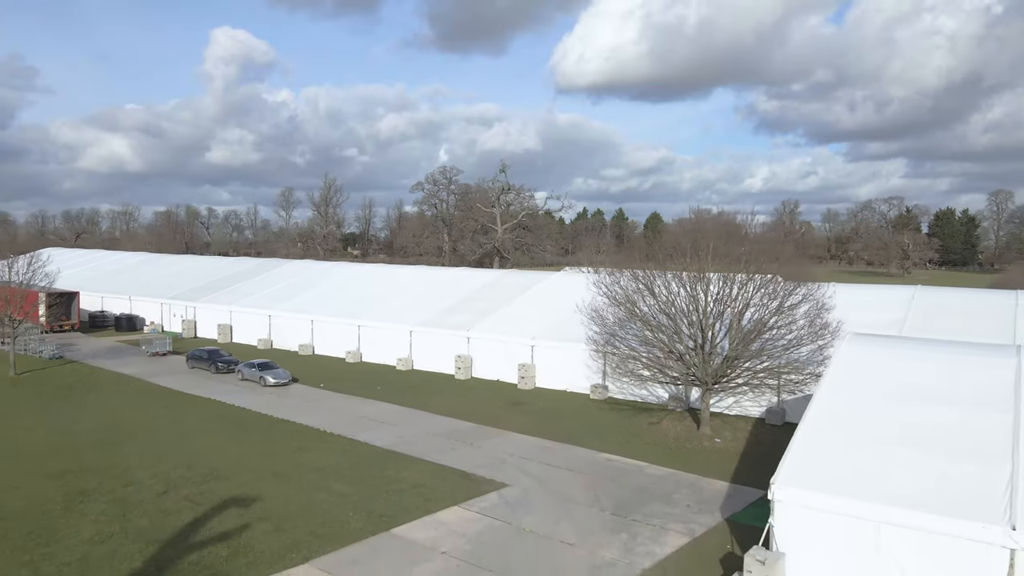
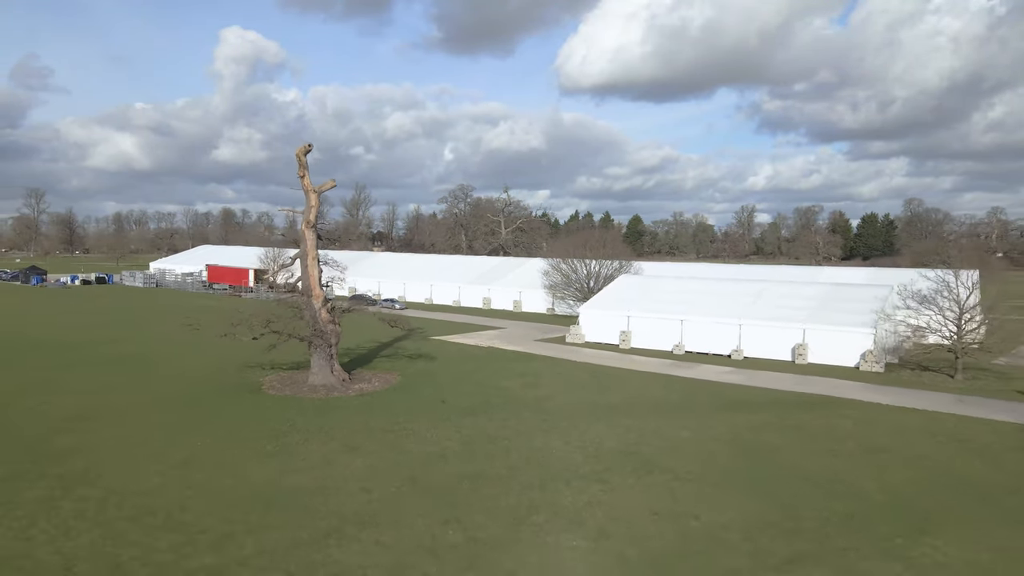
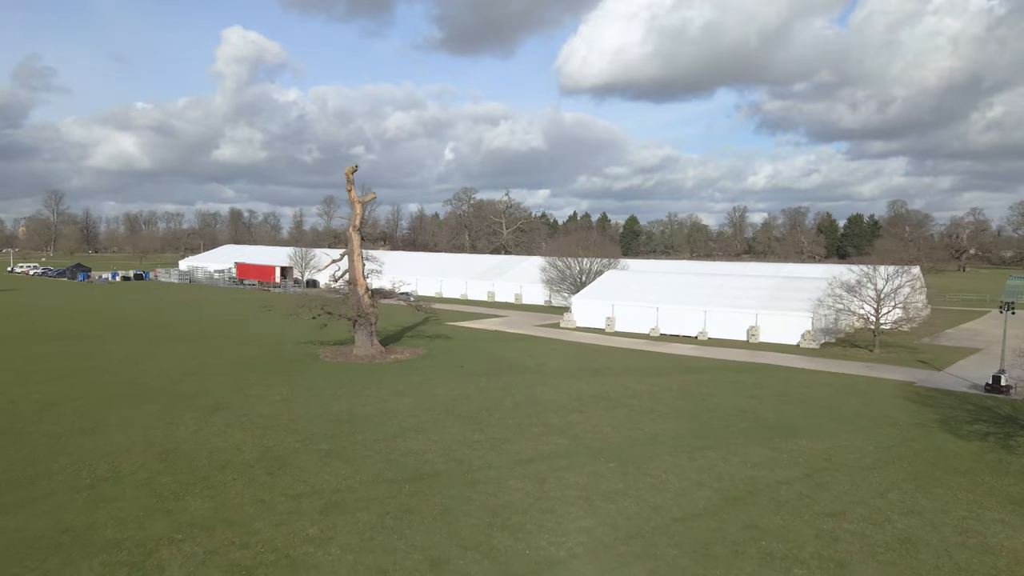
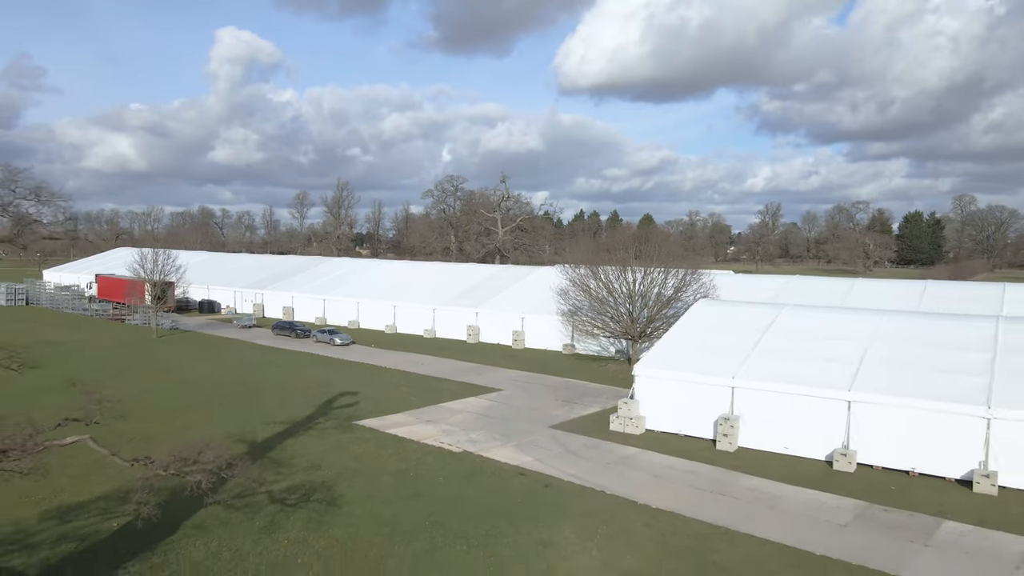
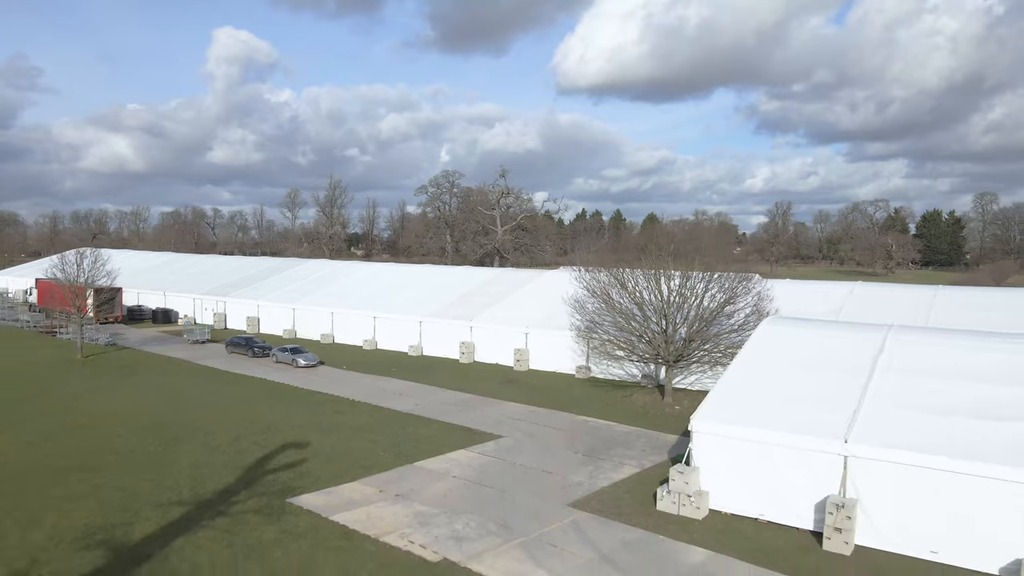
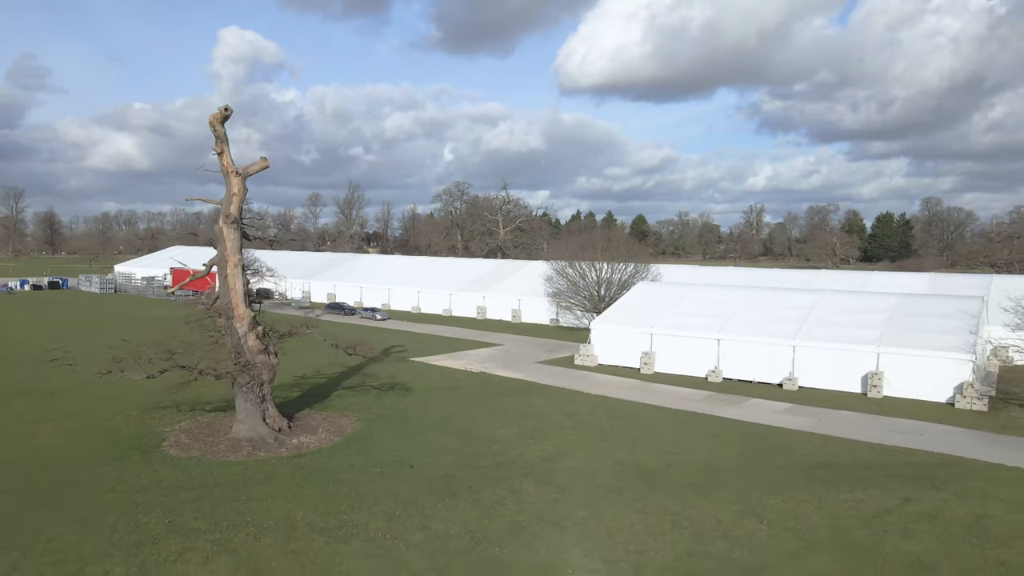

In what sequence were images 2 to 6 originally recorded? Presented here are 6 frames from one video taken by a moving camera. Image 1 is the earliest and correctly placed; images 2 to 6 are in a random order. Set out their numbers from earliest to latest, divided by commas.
5, 4, 6, 2, 3
